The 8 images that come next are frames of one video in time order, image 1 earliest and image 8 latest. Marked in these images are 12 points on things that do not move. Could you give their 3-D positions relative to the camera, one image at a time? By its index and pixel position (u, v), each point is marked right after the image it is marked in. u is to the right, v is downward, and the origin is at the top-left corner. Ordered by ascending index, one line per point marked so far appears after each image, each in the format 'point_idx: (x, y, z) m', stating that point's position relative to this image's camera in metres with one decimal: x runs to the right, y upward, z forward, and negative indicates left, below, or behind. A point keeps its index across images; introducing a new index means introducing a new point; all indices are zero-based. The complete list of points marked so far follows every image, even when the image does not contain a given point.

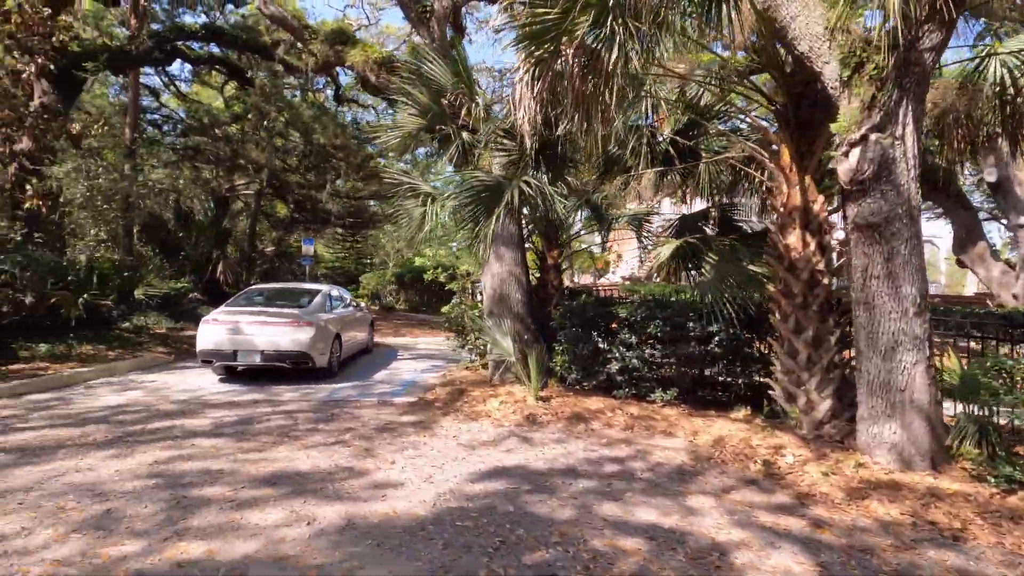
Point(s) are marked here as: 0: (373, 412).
0: (-2.0, -1.8, +7.8) m
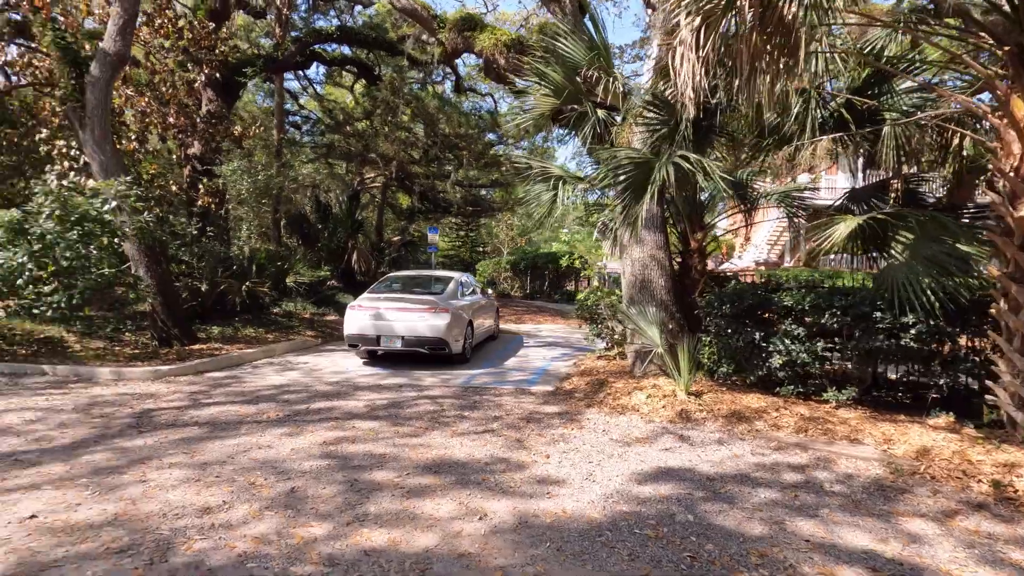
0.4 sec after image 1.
0: (0.0, -1.6, +7.6) m
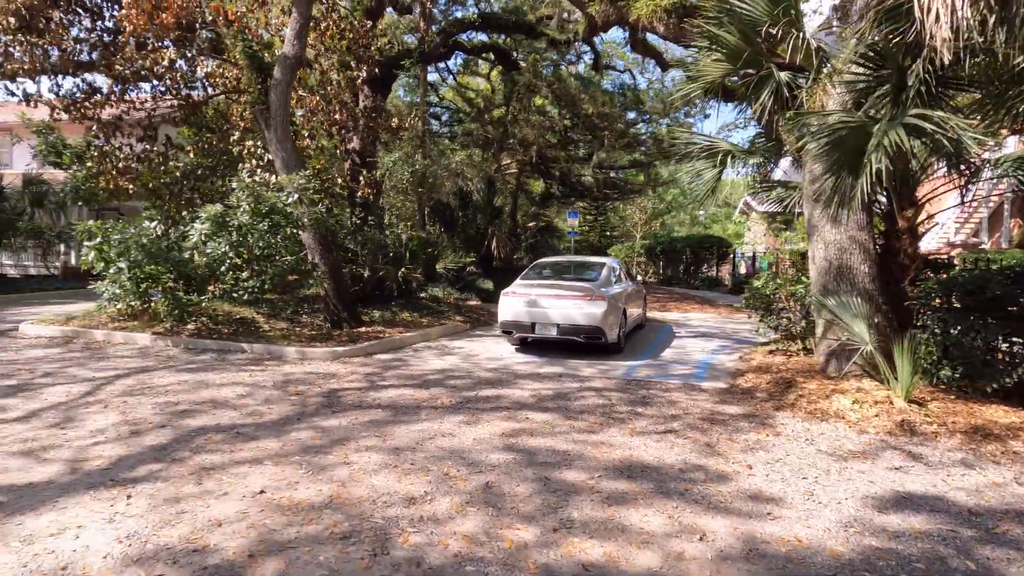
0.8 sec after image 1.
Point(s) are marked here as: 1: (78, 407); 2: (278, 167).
0: (+2.3, -1.4, +7.0) m
1: (-4.6, -1.3, +5.7) m
2: (-4.6, +2.4, +10.5) m
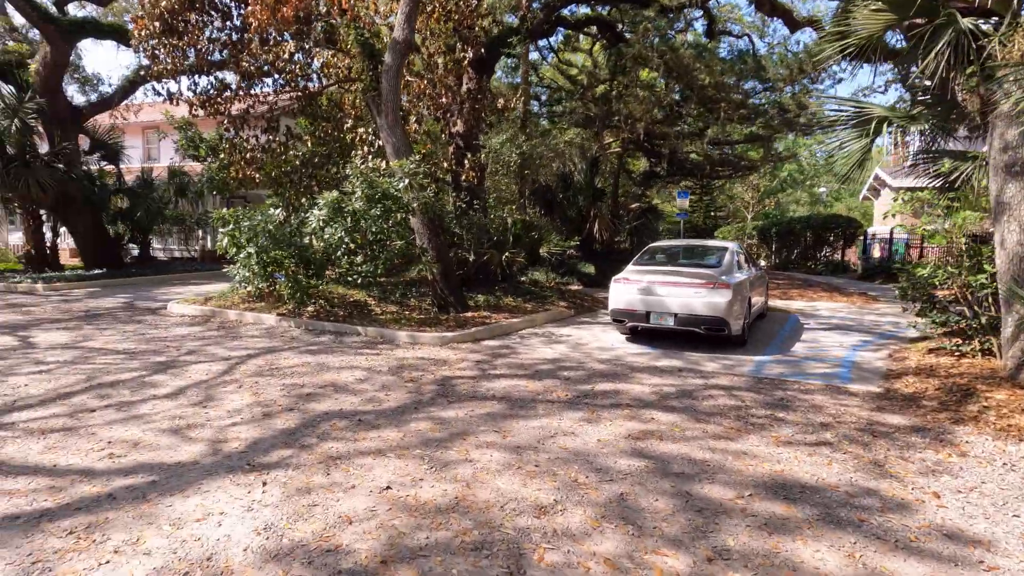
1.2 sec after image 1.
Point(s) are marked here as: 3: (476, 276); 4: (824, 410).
0: (+3.7, -1.3, +6.2) m
1: (-3.3, -1.1, +6.1) m
2: (-2.5, +2.7, +10.6) m
3: (-0.9, +0.3, +12.8) m
4: (+3.4, -1.3, +5.8) m
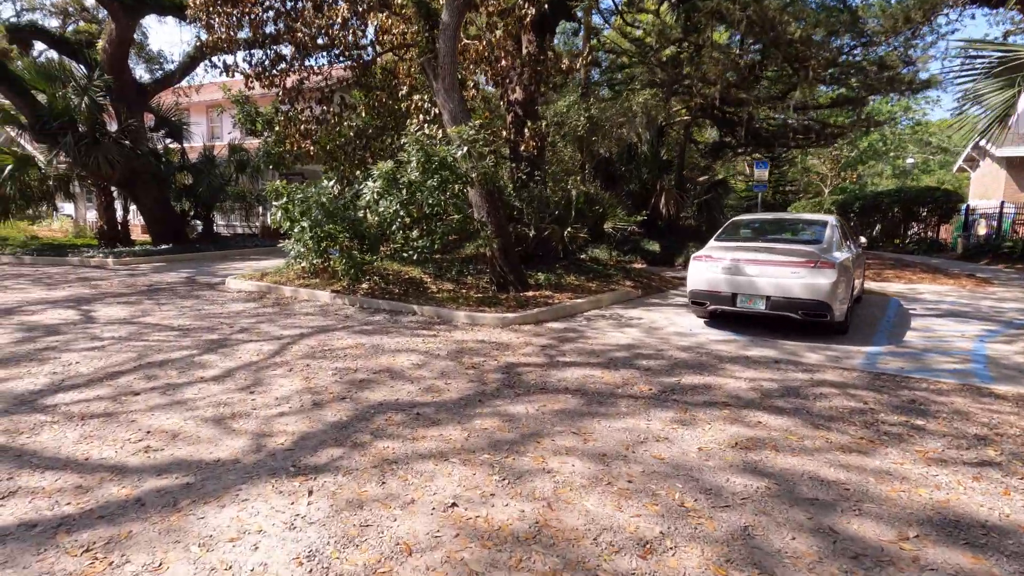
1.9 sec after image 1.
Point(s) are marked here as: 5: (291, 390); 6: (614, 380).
0: (+4.5, -1.1, +5.1) m
1: (-2.6, -0.9, +5.6) m
2: (-1.2, +3.1, +9.9) m
3: (+0.5, +0.8, +12.0) m
4: (+4.1, -1.2, +4.8) m
5: (-2.1, -1.0, +5.0) m
6: (+1.1, -1.0, +5.6) m
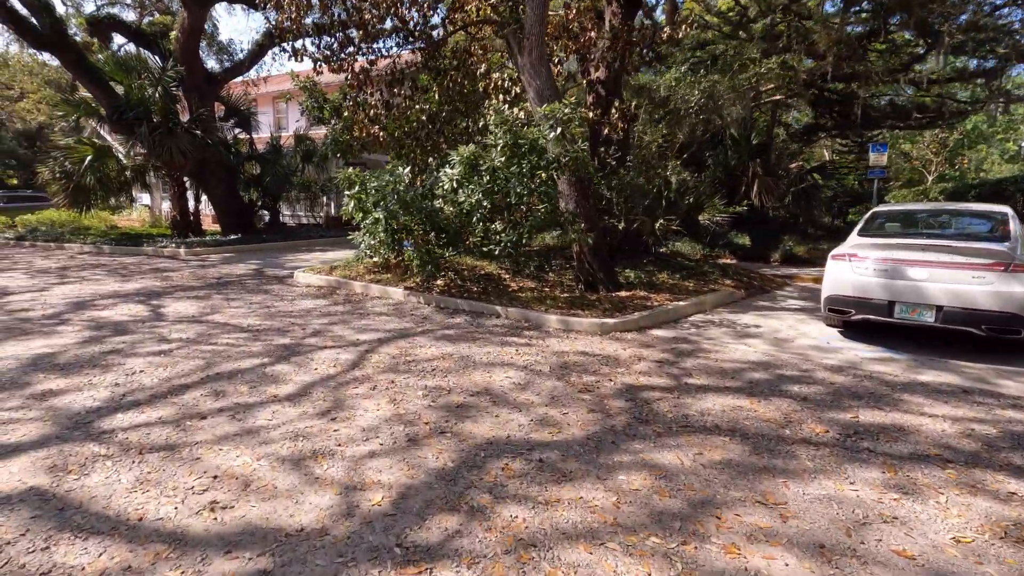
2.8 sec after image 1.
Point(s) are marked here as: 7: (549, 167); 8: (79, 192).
0: (+5.5, -1.3, +3.6) m
1: (-1.5, -0.9, +4.8) m
2: (+0.3, +3.2, +8.9) m
3: (+2.2, +0.8, +10.9) m
4: (+5.1, -1.3, +3.3) m
5: (-1.0, -1.0, +4.1) m
6: (+2.1, -1.0, +4.4) m
7: (+0.6, +1.8, +8.1) m
8: (-13.9, +3.1, +17.1) m
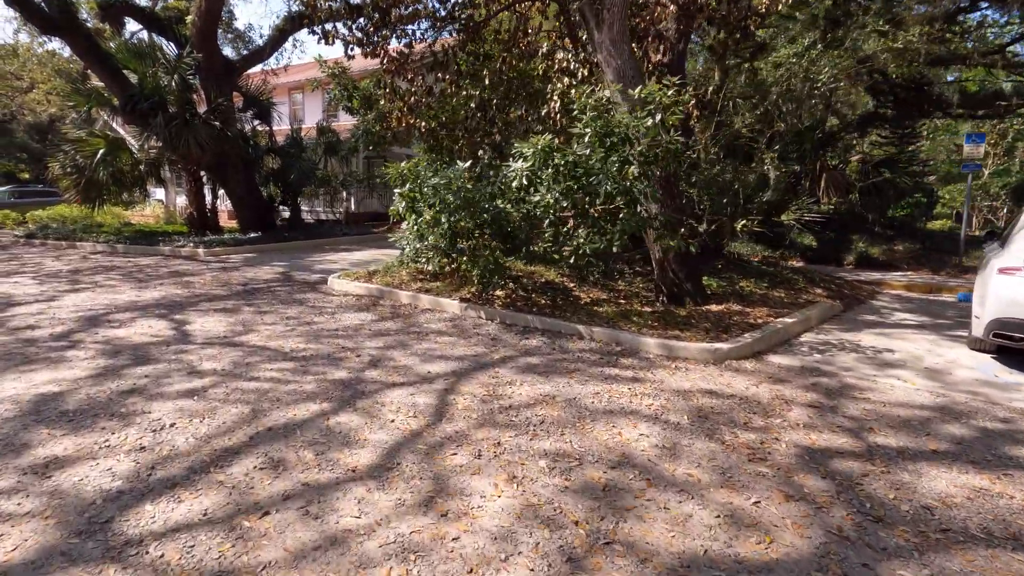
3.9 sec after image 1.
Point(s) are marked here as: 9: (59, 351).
0: (+6.5, -1.5, +2.3) m
1: (-0.5, -1.1, +3.6) m
2: (+1.4, +3.0, +7.6) m
3: (+3.3, +0.7, +9.6) m
4: (+6.1, -1.6, +2.1) m
5: (0.0, -1.2, +2.9) m
6: (+3.1, -1.3, +3.2) m
7: (+1.7, +1.6, +6.9) m
8: (-12.7, +3.1, +16.1) m
9: (-5.1, -0.7, +5.9) m
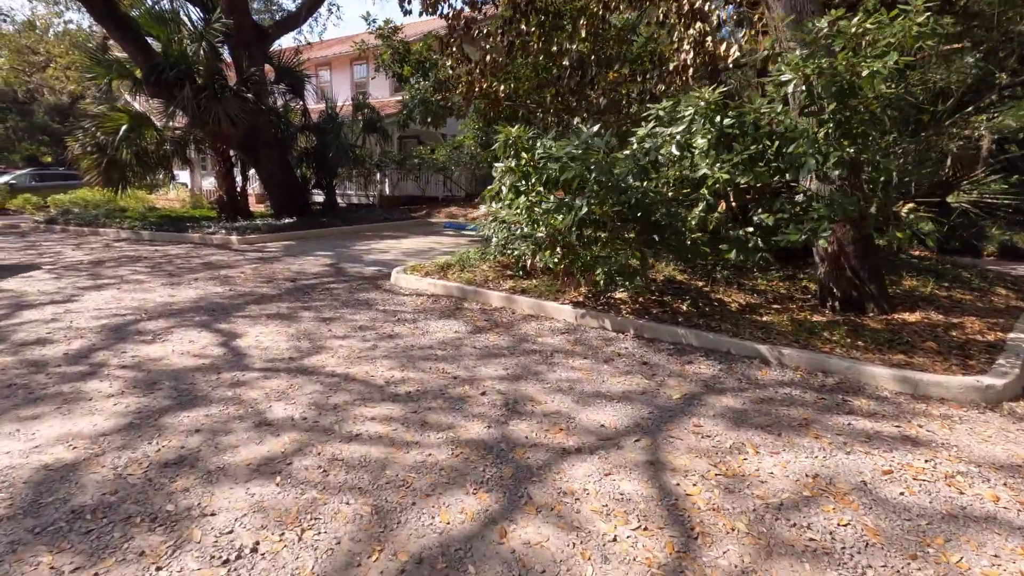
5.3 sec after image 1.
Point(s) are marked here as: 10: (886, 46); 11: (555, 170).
0: (+7.8, -1.8, +0.5) m
1: (+0.9, -1.3, +2.0) m
2: (+2.9, +2.9, +5.8) m
3: (+4.9, +0.7, +7.8) m
4: (+7.4, -1.8, +0.2) m
5: (+1.3, -1.4, +1.3) m
6: (+4.5, -1.5, +1.4) m
7: (+3.2, +1.6, +5.1) m
8: (-10.9, +3.3, +14.6) m
9: (-3.6, -0.8, +4.4) m
10: (+3.2, +2.3, +5.2) m
11: (+0.4, +1.3, +6.0) m
